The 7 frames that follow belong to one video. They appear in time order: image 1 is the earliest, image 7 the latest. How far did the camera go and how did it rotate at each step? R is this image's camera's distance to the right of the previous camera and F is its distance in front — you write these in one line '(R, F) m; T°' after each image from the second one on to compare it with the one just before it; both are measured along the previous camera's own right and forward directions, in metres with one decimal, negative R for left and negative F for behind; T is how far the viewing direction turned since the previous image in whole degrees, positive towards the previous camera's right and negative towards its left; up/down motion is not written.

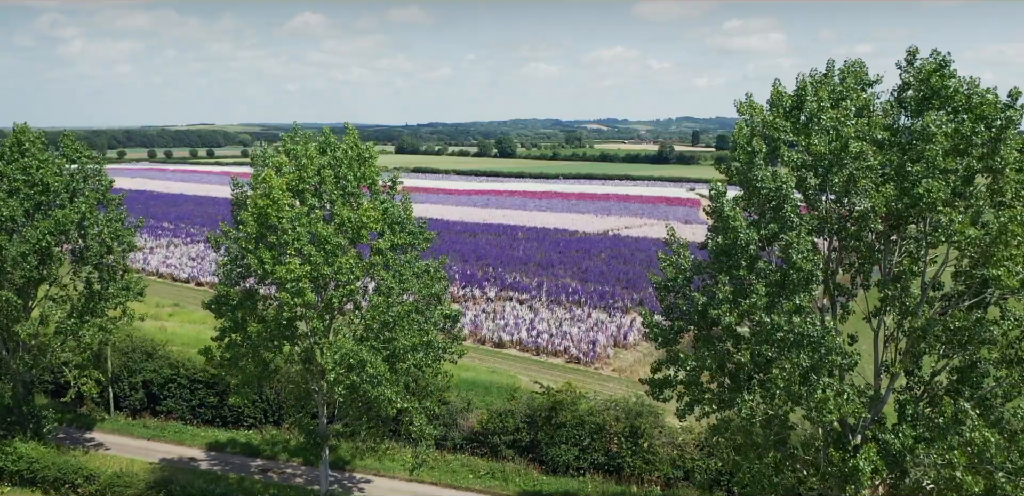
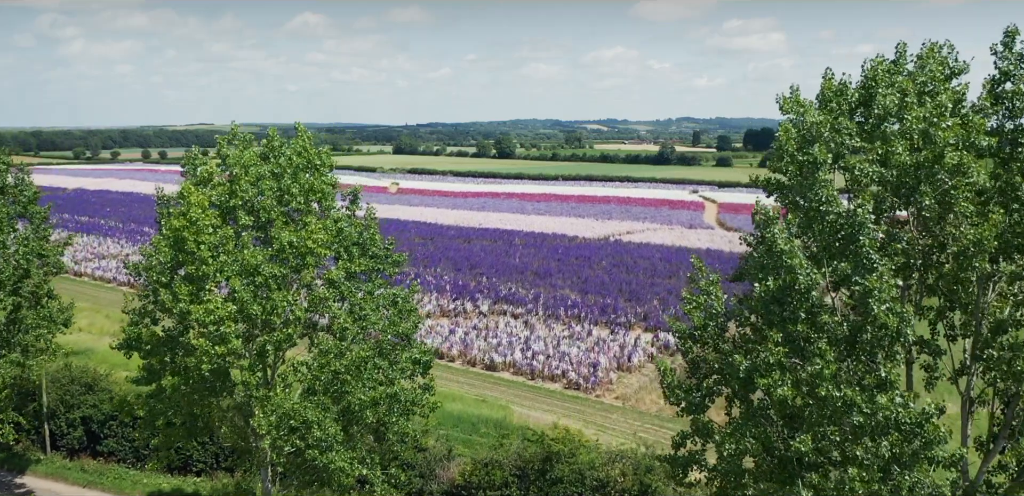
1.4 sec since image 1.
(+0.2, +1.6) m; 0°
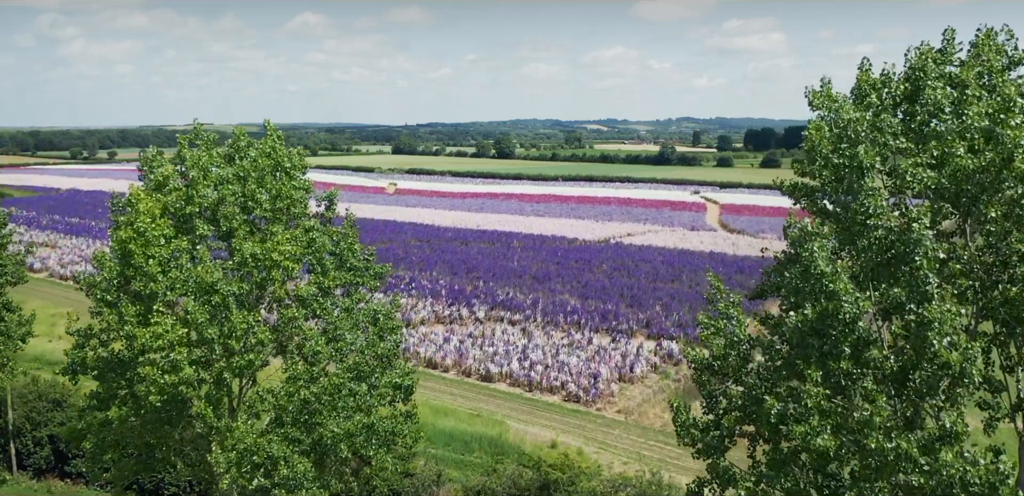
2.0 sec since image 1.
(+0.1, +0.7) m; 0°
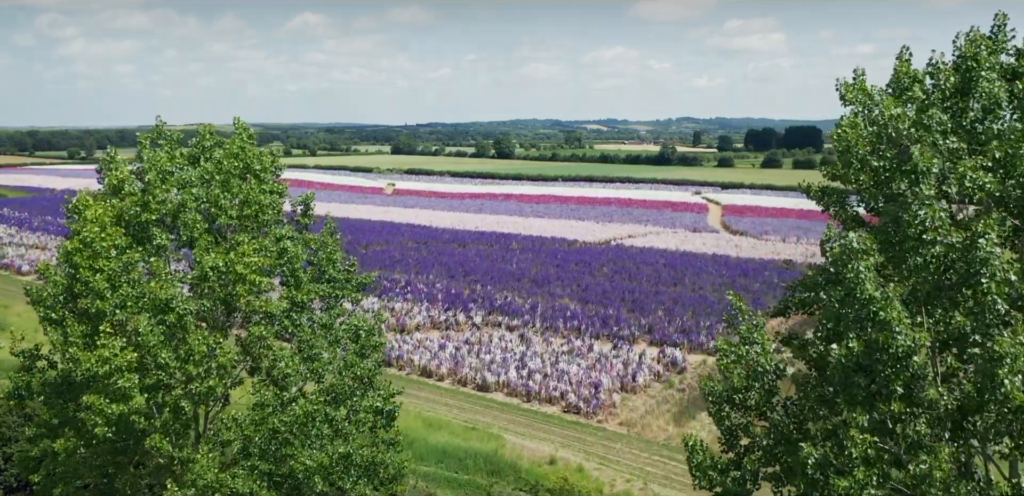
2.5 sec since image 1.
(+0.1, +0.6) m; 0°
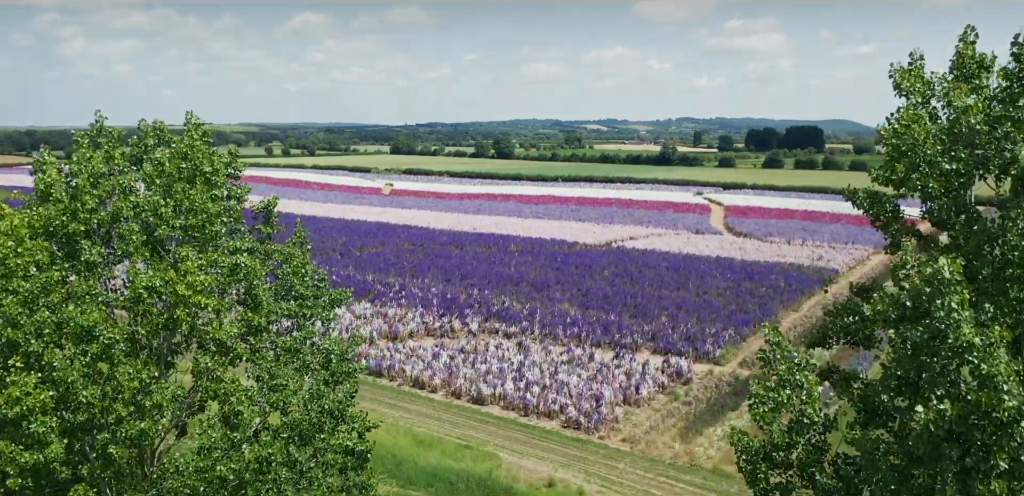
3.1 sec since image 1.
(+0.1, +0.8) m; 0°
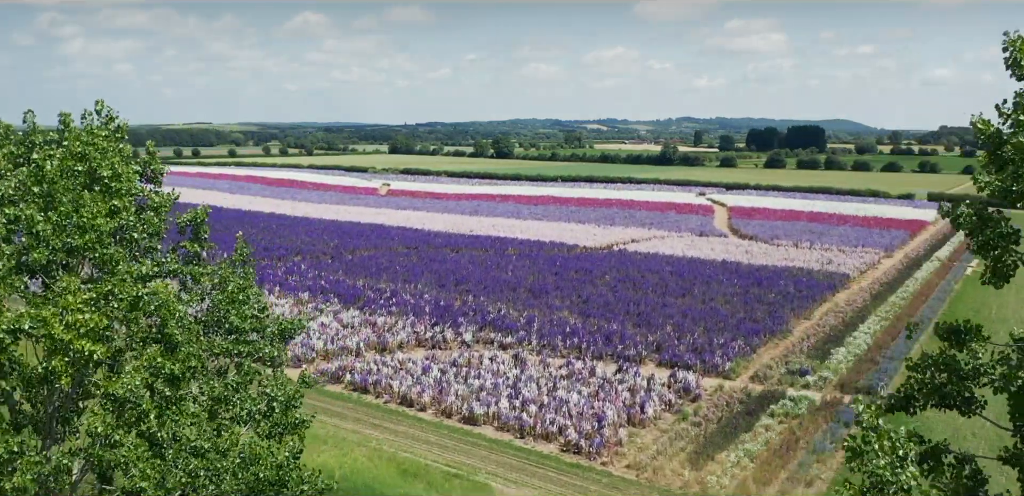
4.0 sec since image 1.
(+0.1, +1.1) m; 0°
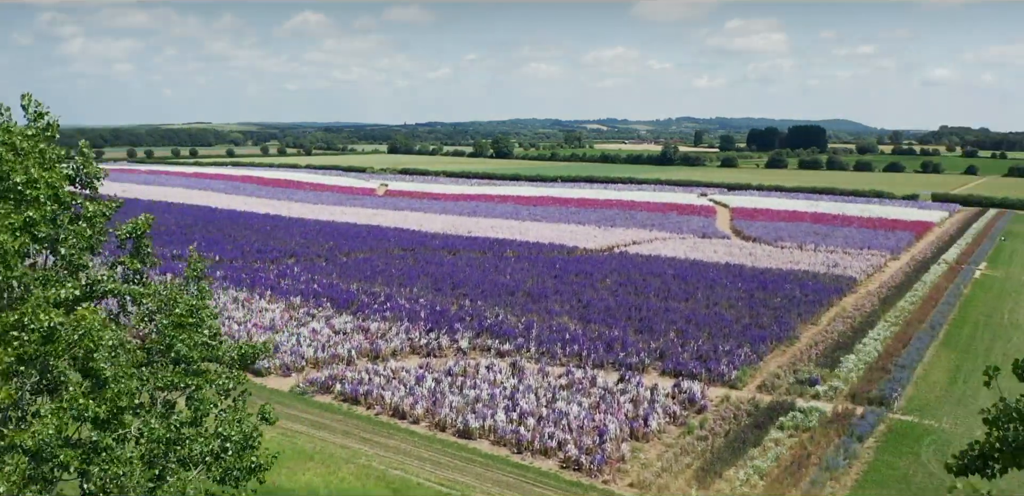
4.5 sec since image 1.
(0.0, +0.6) m; 0°
